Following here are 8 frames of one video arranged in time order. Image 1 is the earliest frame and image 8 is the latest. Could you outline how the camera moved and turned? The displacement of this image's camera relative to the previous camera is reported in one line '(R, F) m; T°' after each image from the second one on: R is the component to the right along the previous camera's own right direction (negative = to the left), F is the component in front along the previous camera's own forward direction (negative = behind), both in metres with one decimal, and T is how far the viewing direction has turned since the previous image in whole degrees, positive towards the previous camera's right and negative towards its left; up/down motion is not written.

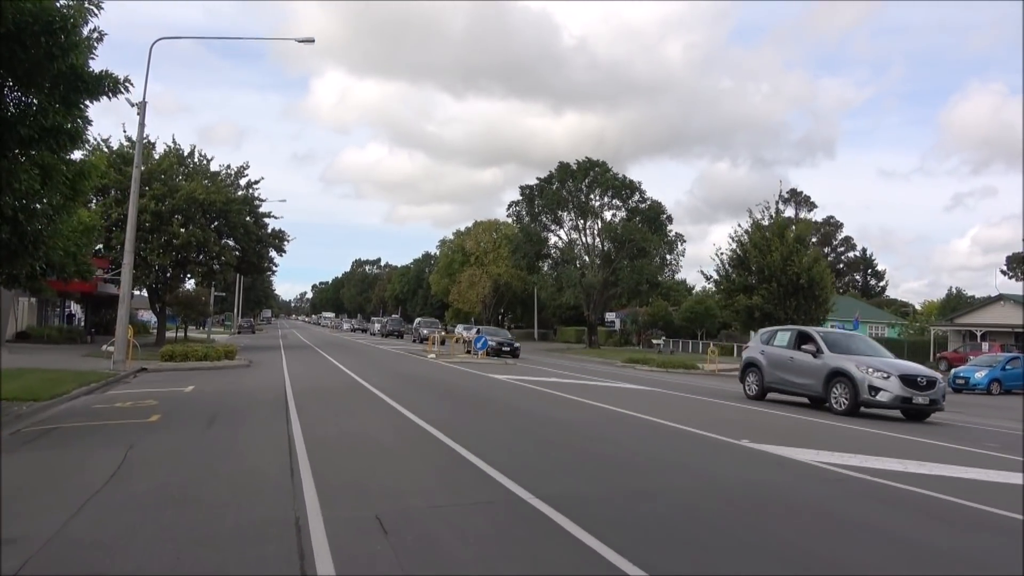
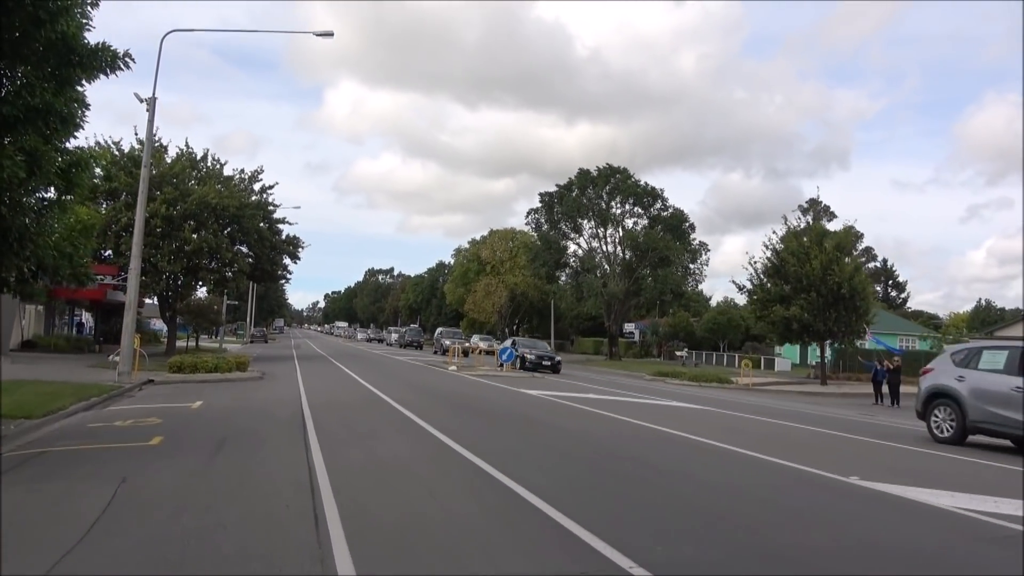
(-0.4, +1.2) m; -1°
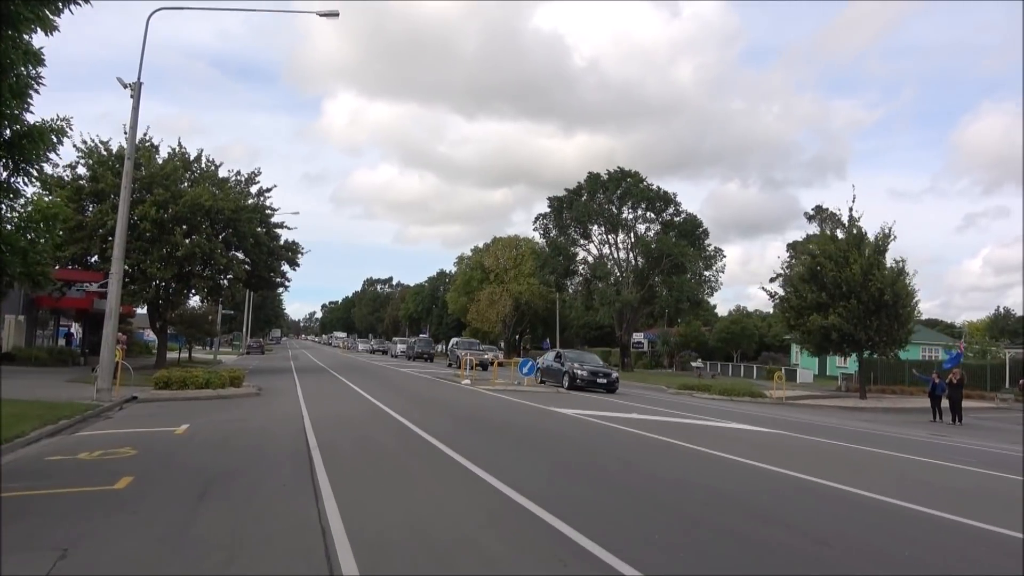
(-0.6, +1.8) m; 0°
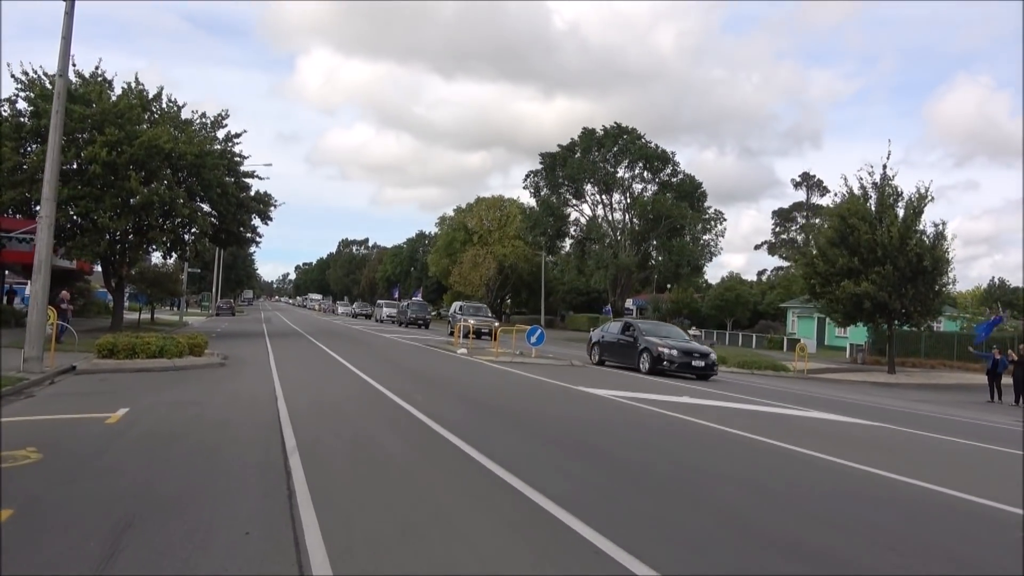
(-0.7, +2.5) m; +2°
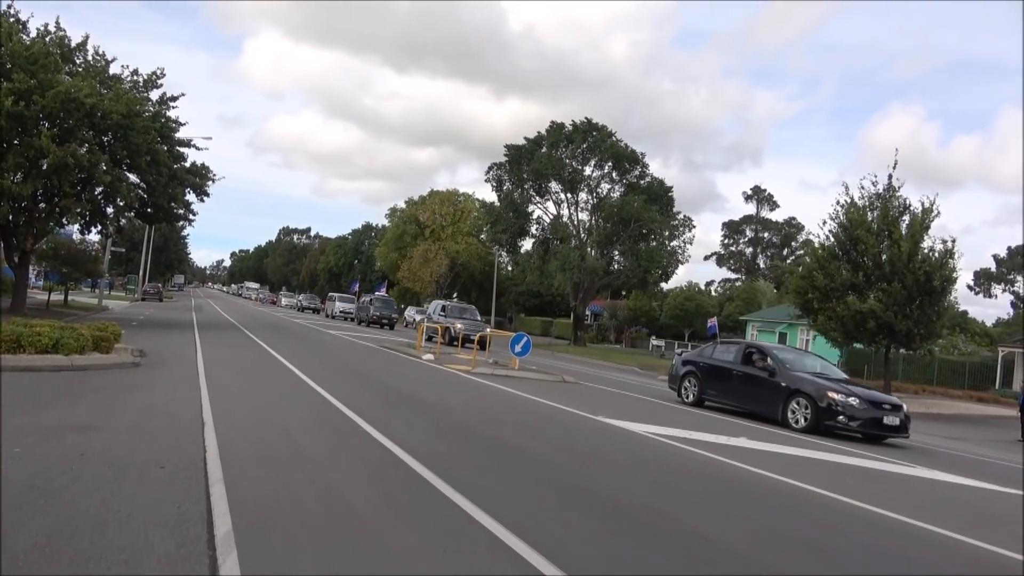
(-0.8, +2.5) m; +4°
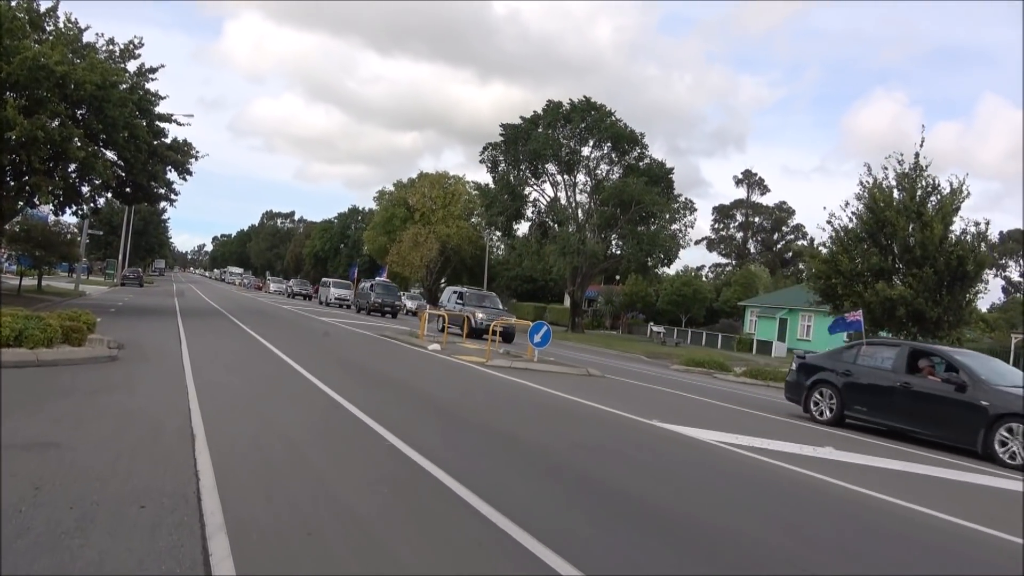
(-0.6, +1.3) m; +1°
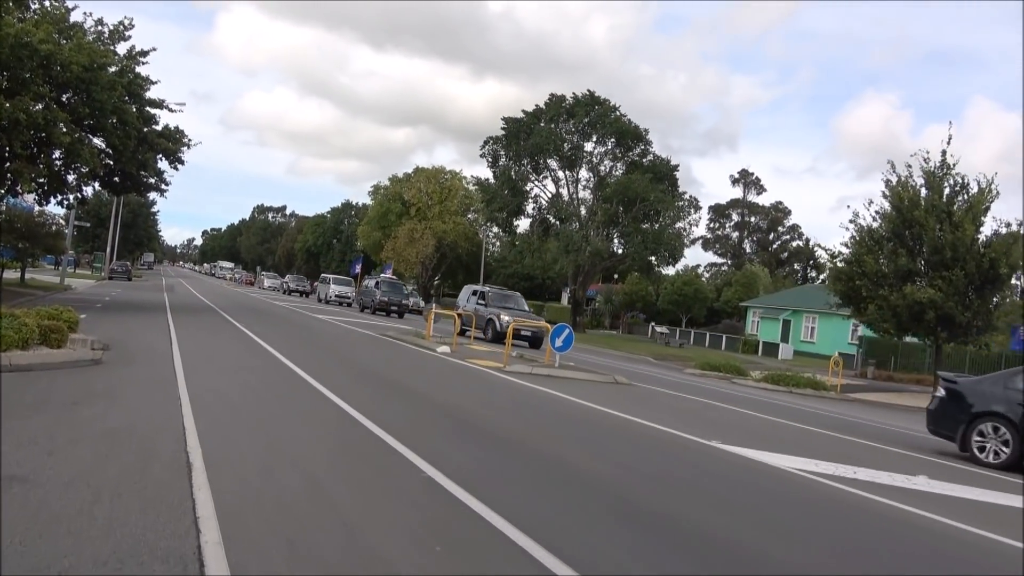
(-0.5, +1.0) m; +1°
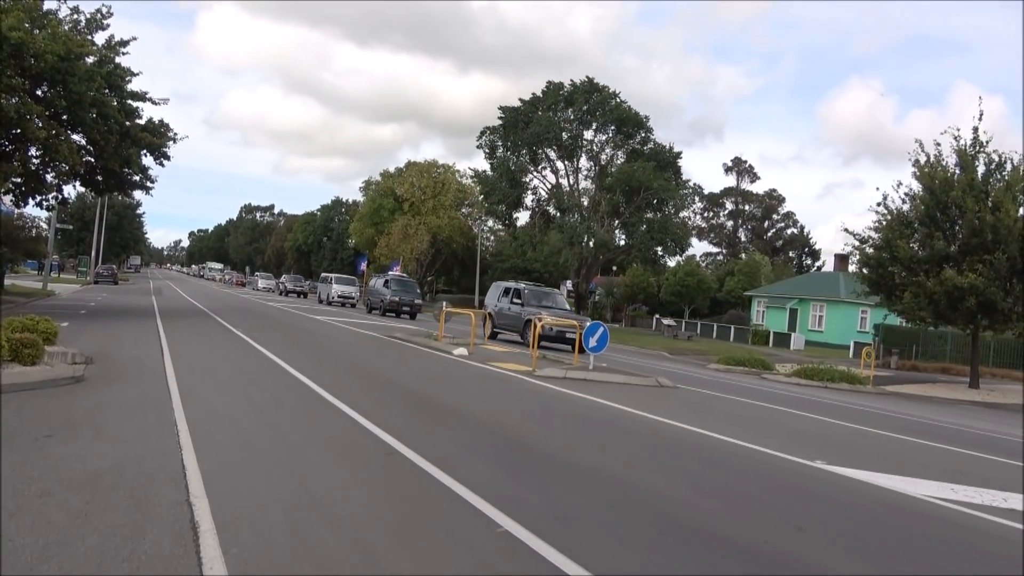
(-0.5, +1.1) m; +1°
